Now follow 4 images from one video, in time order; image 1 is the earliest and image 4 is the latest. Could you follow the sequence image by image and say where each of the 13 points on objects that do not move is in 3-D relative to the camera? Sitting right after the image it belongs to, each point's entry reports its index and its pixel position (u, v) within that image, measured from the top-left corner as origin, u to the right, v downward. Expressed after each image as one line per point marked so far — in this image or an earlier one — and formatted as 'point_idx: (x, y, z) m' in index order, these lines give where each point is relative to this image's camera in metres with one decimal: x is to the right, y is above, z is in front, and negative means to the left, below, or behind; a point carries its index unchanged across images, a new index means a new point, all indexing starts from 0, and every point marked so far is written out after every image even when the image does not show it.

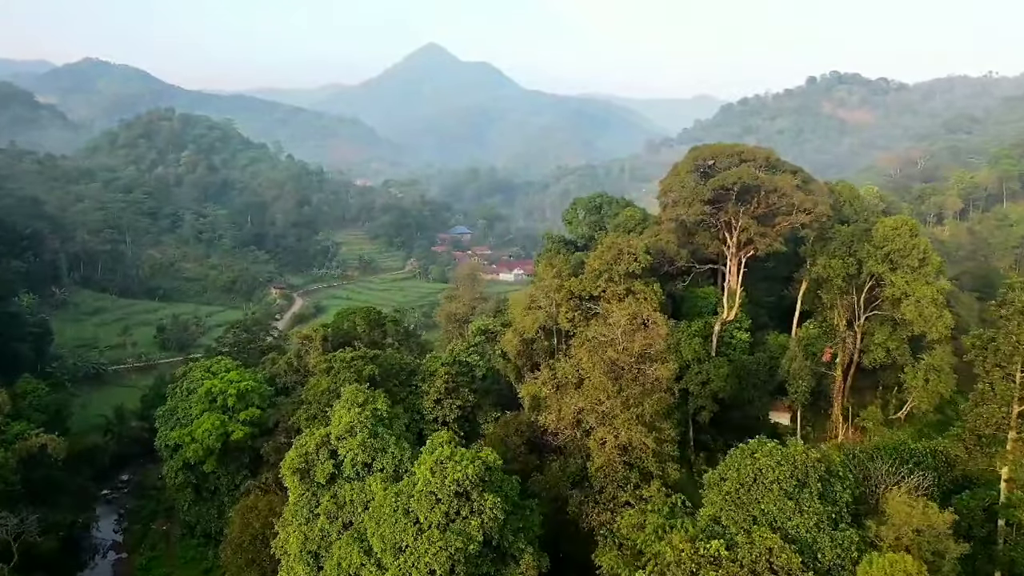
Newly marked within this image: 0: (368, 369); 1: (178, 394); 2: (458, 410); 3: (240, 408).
0: (-3.7, -2.1, +18.0) m
1: (-9.2, -2.9, +19.2) m
2: (-1.4, -3.2, +18.5) m
3: (-7.2, -3.2, +18.4) m
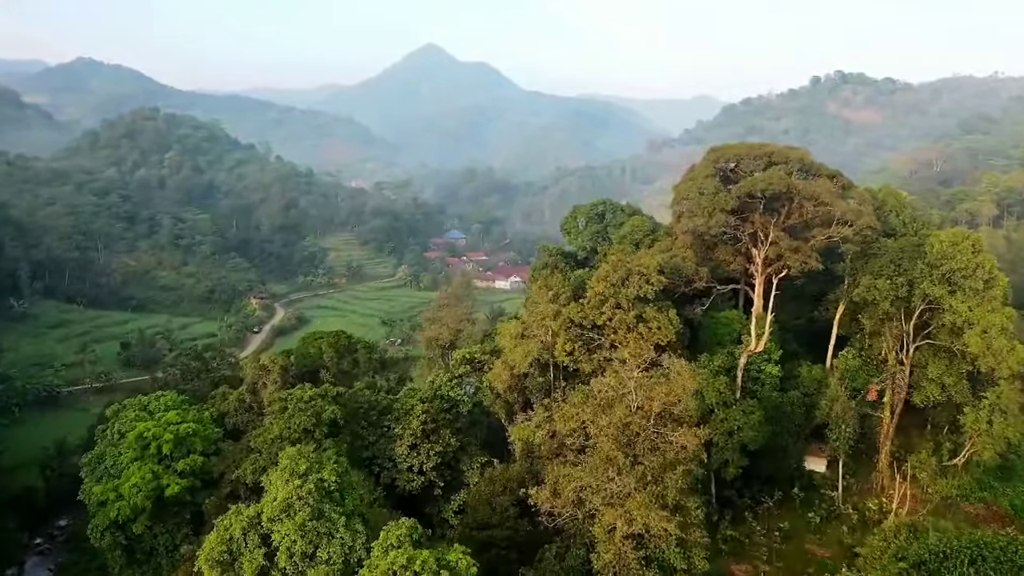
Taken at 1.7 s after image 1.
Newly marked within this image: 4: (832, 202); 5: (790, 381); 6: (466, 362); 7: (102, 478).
0: (-4.0, -2.7, +15.2) m
1: (-9.5, -3.5, +16.3) m
2: (-1.7, -3.8, +15.7) m
3: (-7.5, -3.8, +15.6) m
4: (+7.2, +2.0, +15.7) m
5: (+6.6, -2.2, +16.5) m
6: (-1.3, -2.0, +18.8) m
7: (-9.2, -4.3, +15.6) m
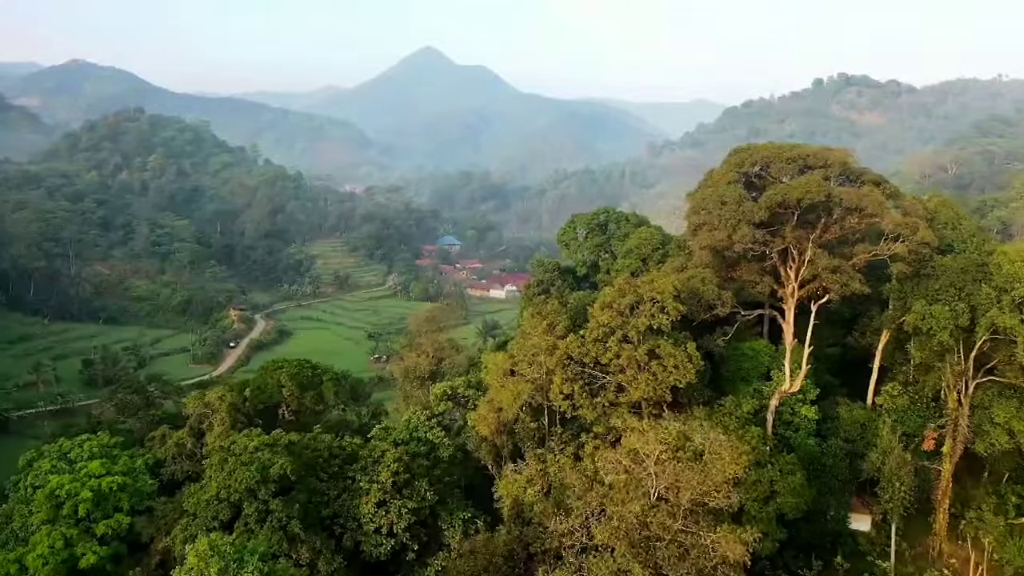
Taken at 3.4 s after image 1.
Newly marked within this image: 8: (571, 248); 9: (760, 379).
0: (-4.2, -3.2, +12.6) m
1: (-9.8, -4.0, +13.8) m
2: (-1.9, -4.3, +13.1) m
3: (-7.7, -4.3, +13.0) m
4: (+7.0, +1.4, +13.2) m
5: (+6.3, -2.7, +13.9) m
6: (-1.5, -2.5, +16.2) m
7: (-9.4, -4.8, +13.0) m
8: (+1.7, +1.1, +19.9) m
9: (+4.9, -1.8, +13.8) m
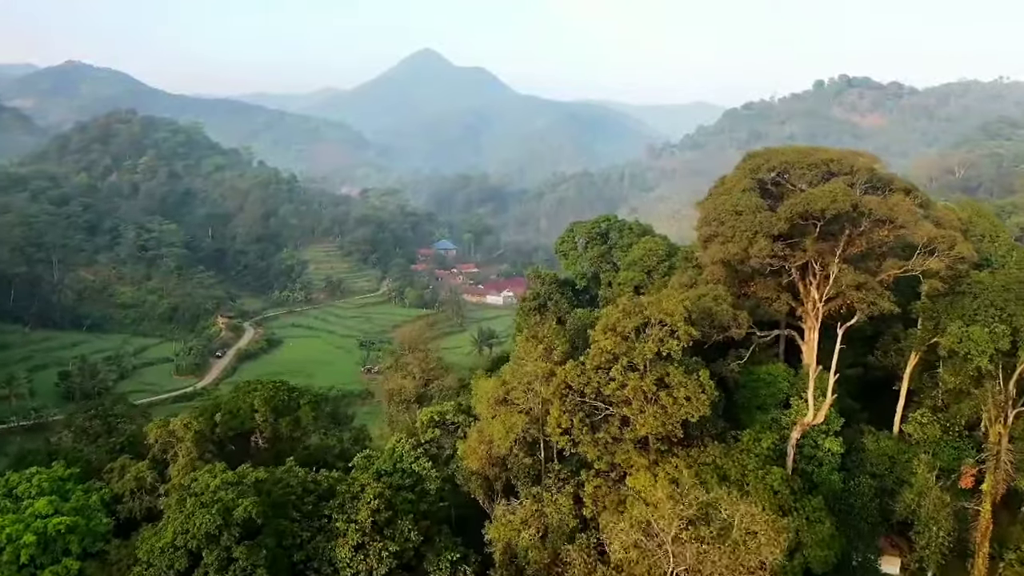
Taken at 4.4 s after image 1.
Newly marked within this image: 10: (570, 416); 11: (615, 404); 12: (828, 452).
0: (-4.4, -3.6, +11.3) m
1: (-9.9, -4.4, +12.4) m
2: (-2.1, -4.6, +11.8) m
3: (-7.9, -4.6, +11.7) m
4: (+6.9, +1.1, +11.9) m
5: (+6.2, -3.1, +12.6) m
6: (-1.7, -2.9, +14.9) m
7: (-9.6, -5.1, +11.6) m
8: (+1.6, +0.8, +18.6) m
9: (+4.8, -2.2, +12.5) m
10: (+0.9, -2.0, +11.1) m
11: (+1.6, -1.8, +11.0) m
12: (+5.4, -2.8, +11.8) m
